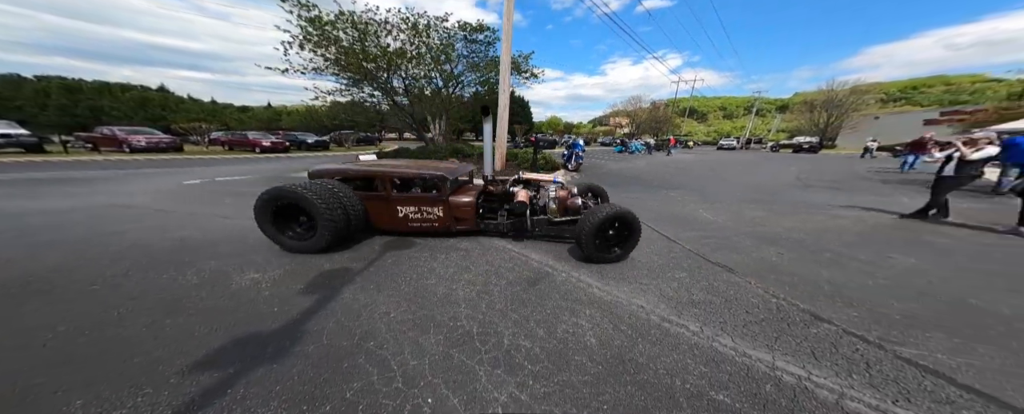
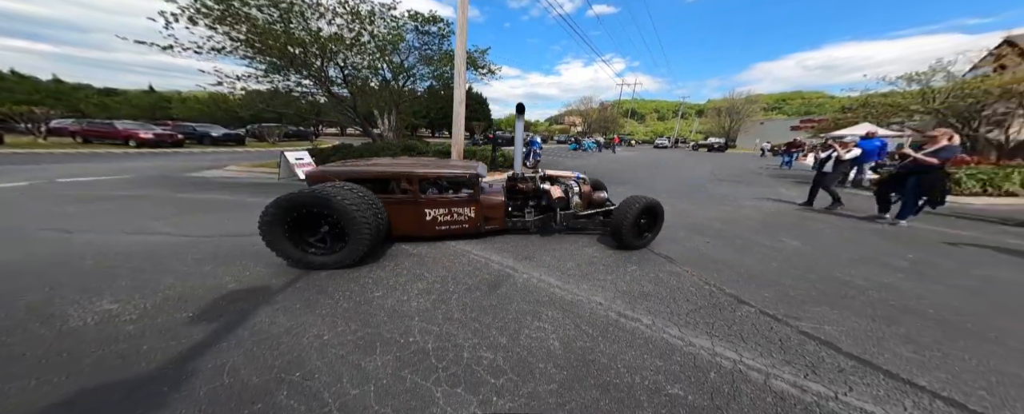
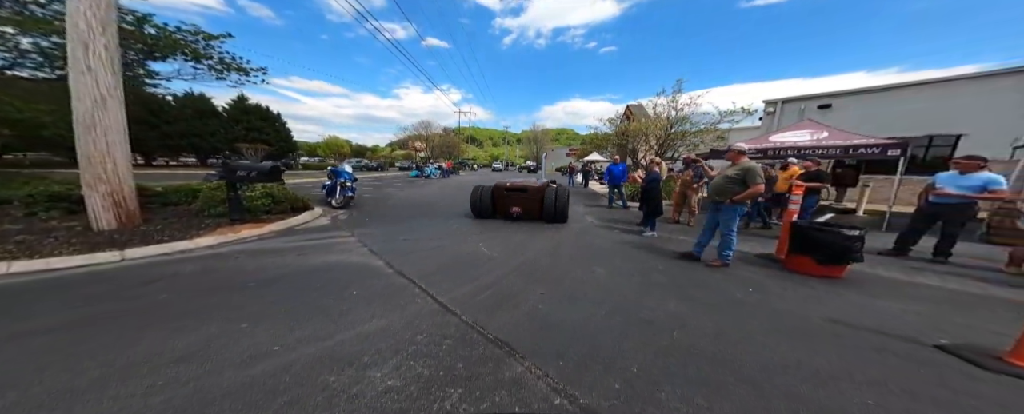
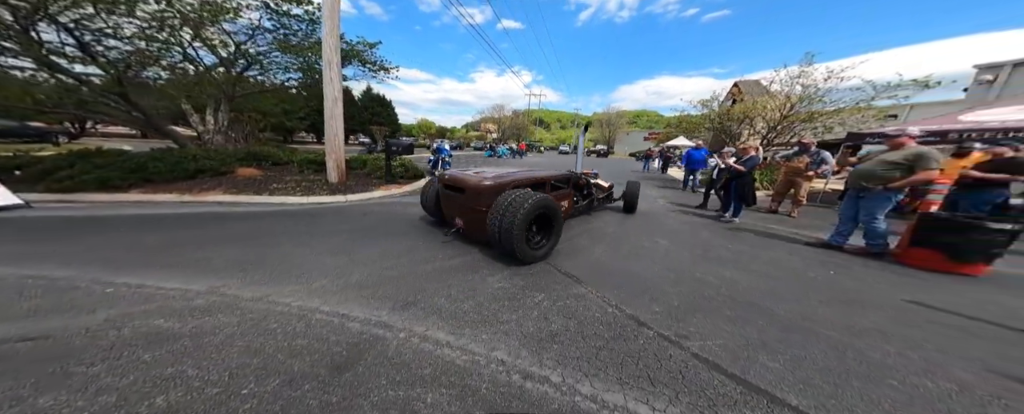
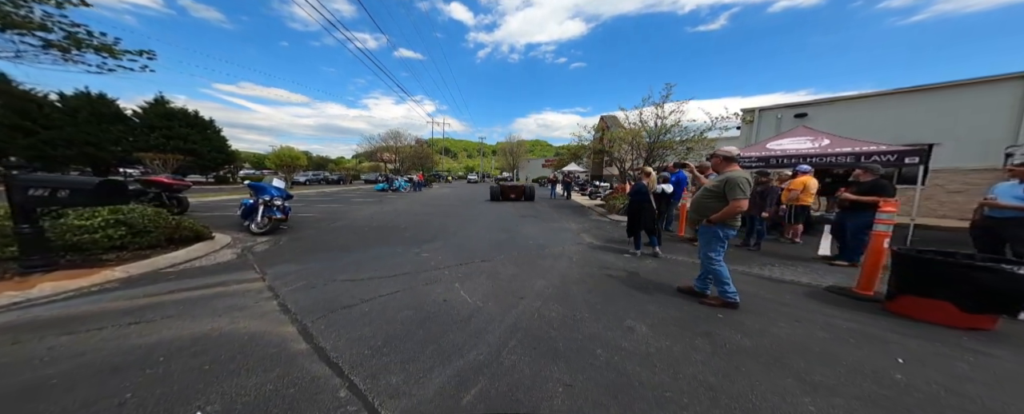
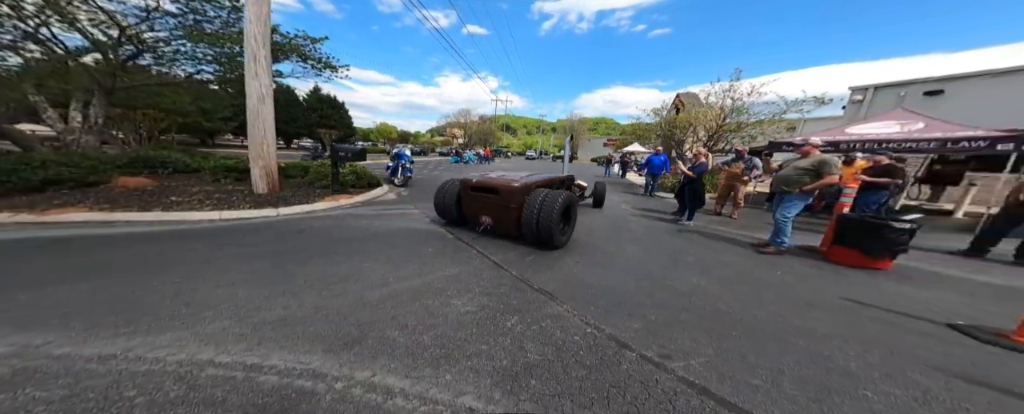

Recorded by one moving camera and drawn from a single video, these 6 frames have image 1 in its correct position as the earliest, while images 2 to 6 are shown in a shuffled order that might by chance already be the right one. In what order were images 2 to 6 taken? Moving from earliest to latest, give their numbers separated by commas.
2, 4, 6, 3, 5
